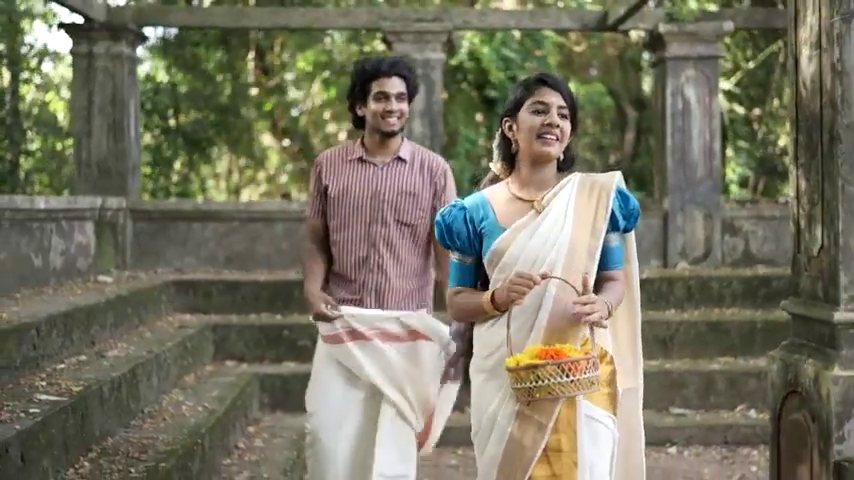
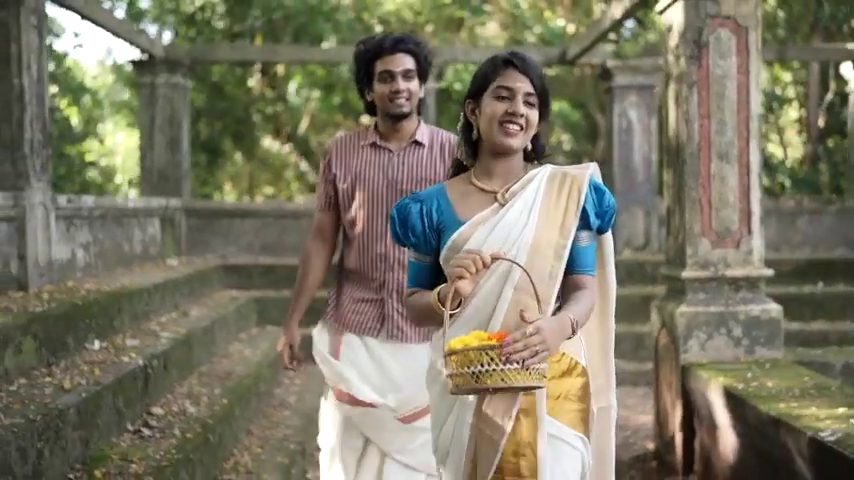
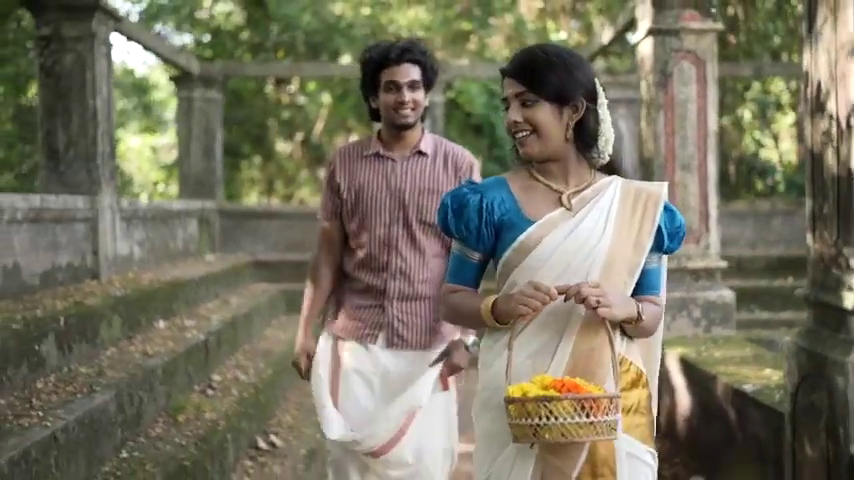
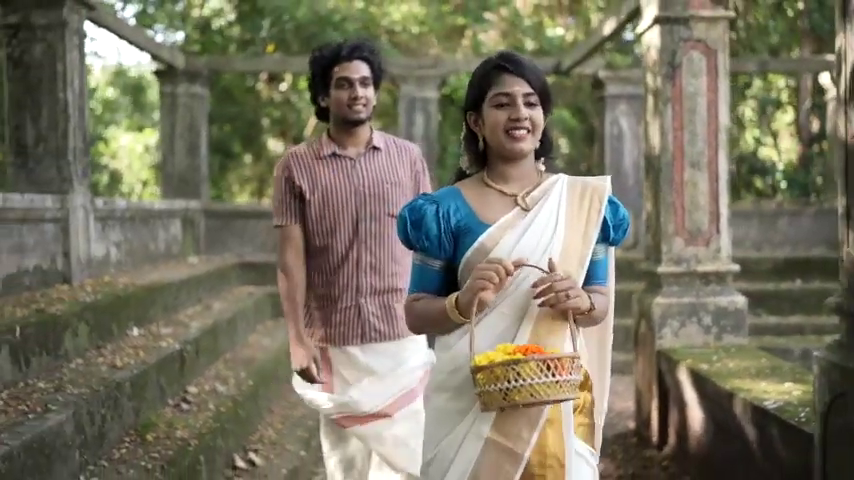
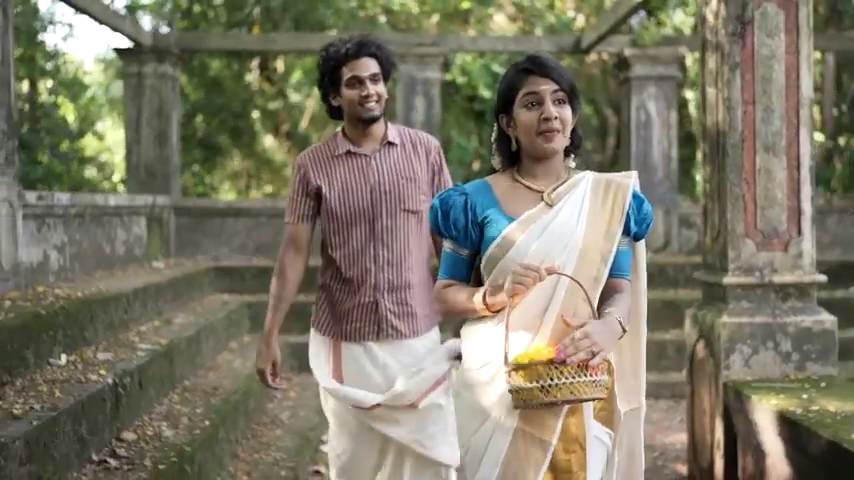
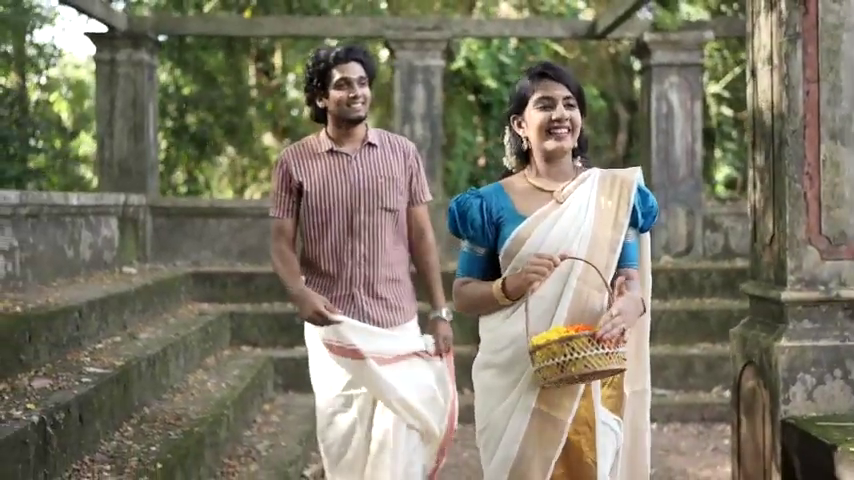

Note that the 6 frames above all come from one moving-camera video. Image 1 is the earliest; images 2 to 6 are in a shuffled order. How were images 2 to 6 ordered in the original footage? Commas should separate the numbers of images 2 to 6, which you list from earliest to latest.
6, 5, 2, 4, 3
